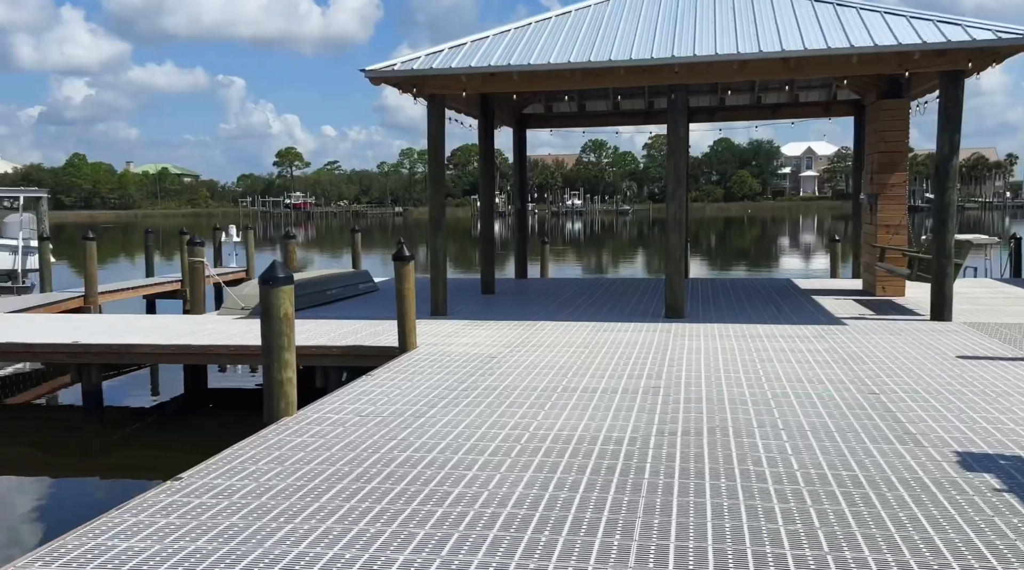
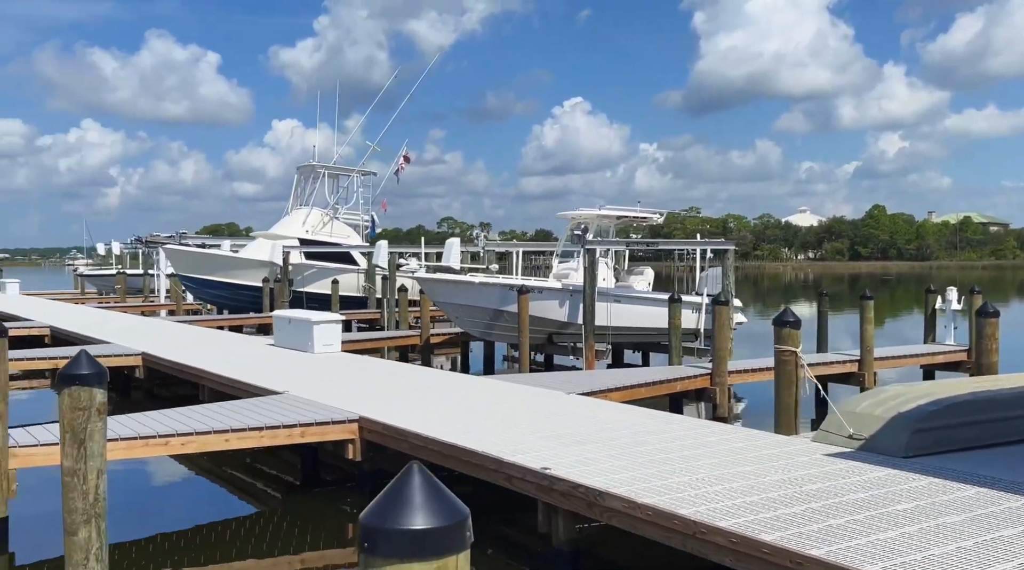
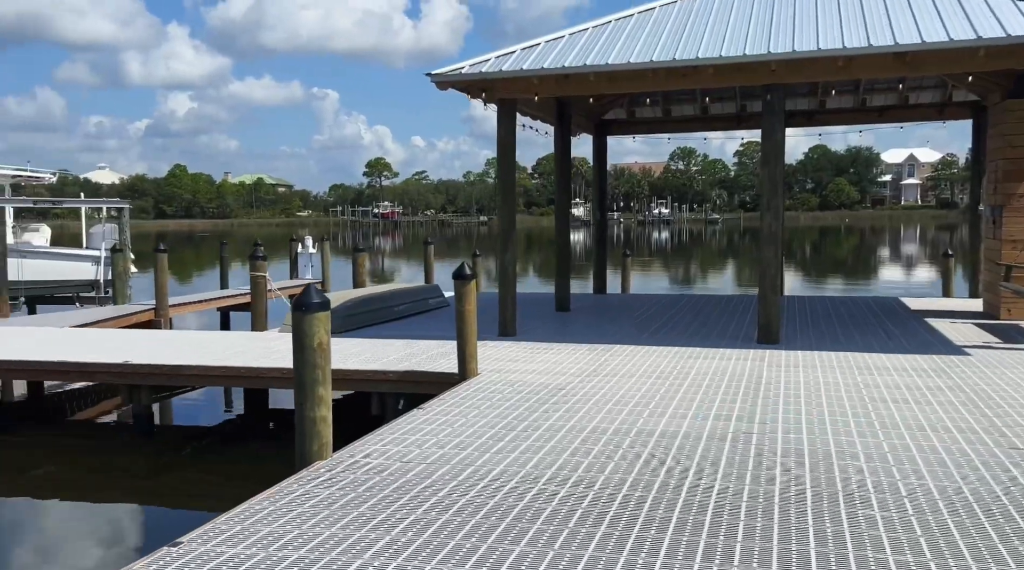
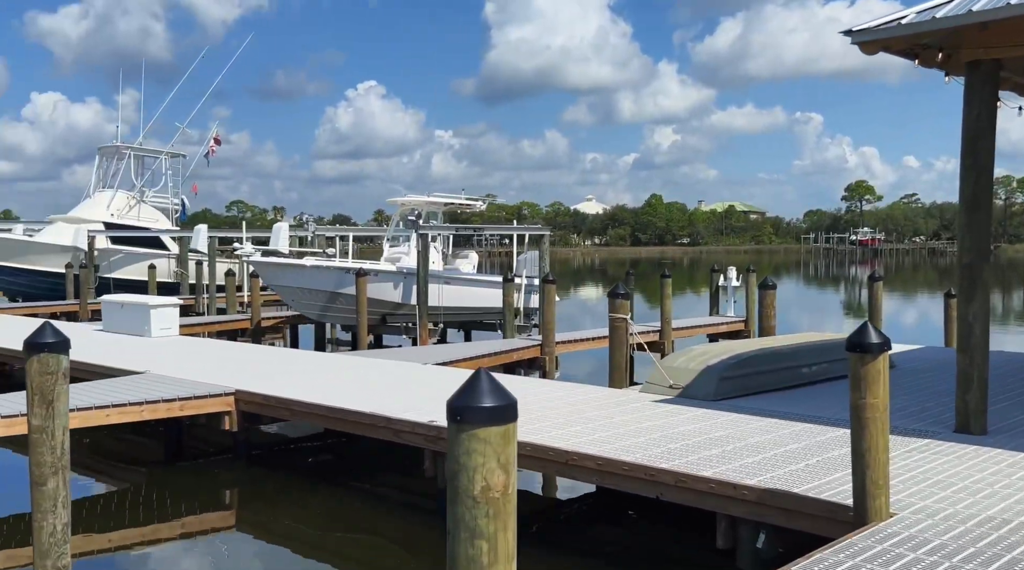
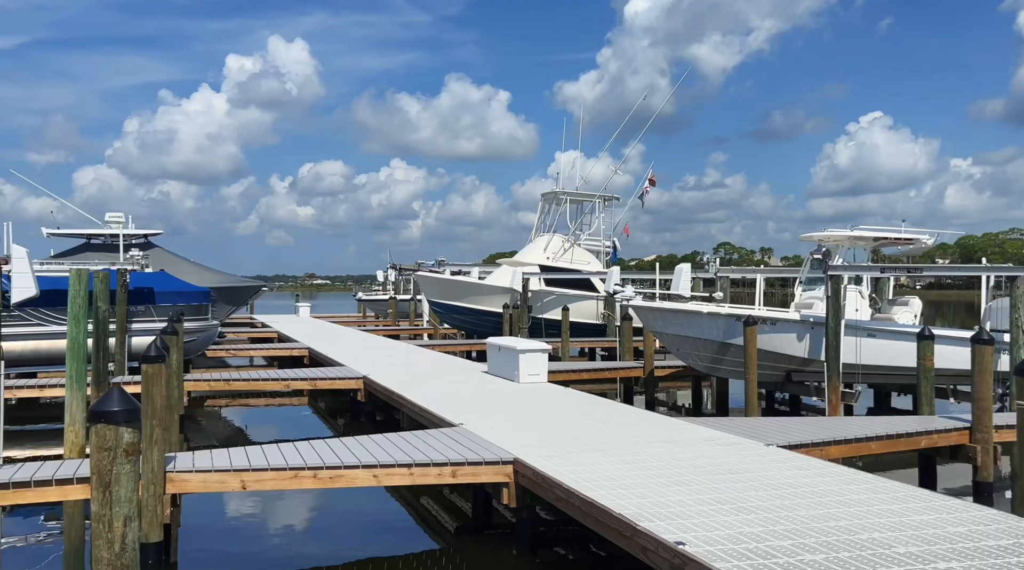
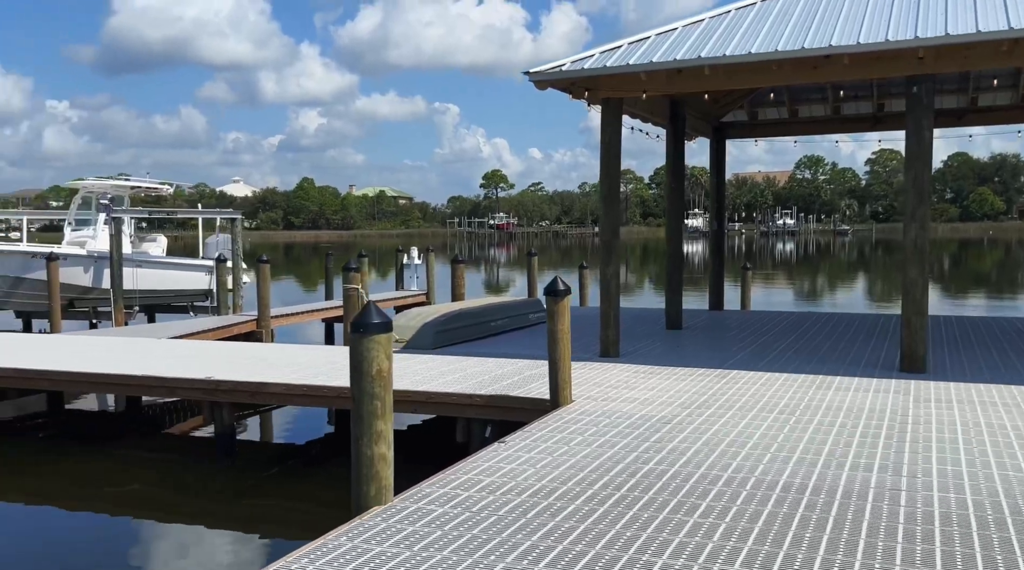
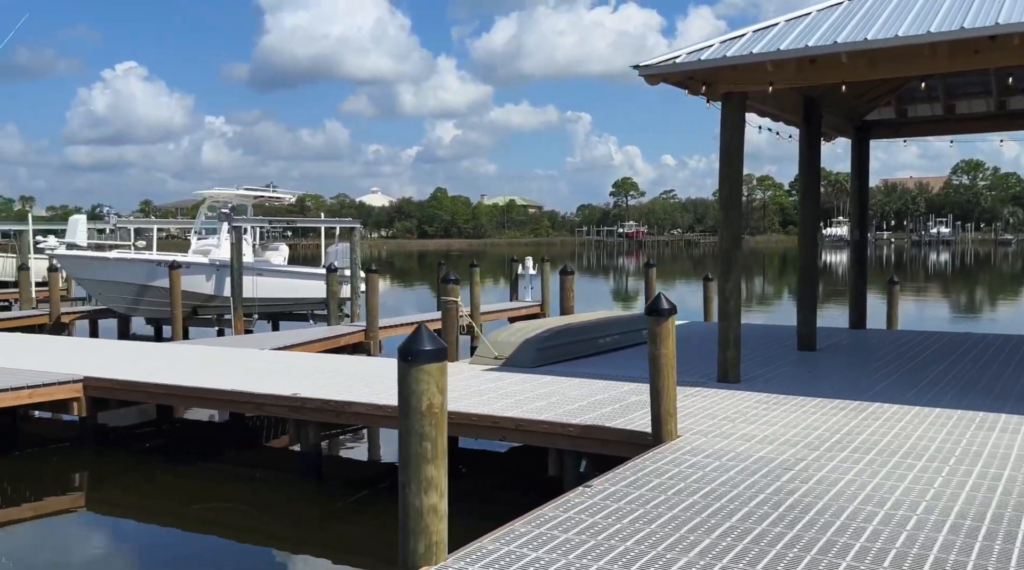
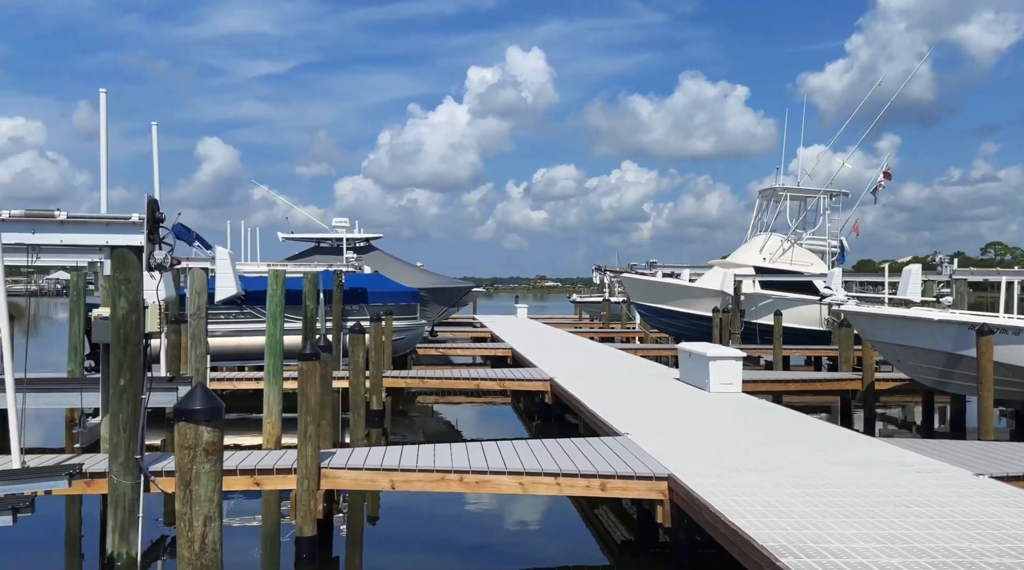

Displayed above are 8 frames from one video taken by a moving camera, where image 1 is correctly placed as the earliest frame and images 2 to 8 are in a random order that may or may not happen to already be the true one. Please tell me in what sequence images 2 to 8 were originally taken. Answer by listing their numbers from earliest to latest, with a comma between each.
3, 6, 7, 4, 2, 5, 8
